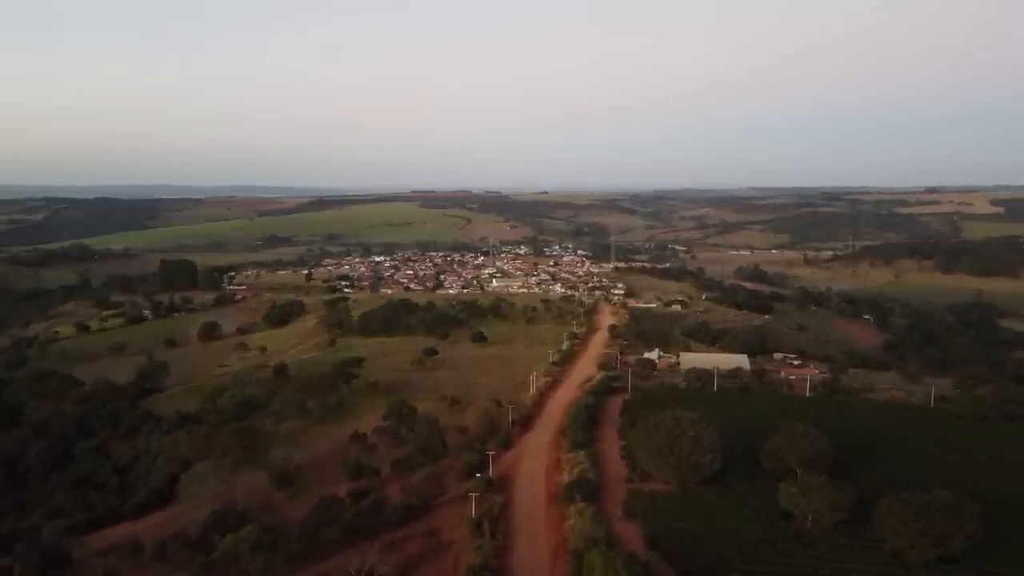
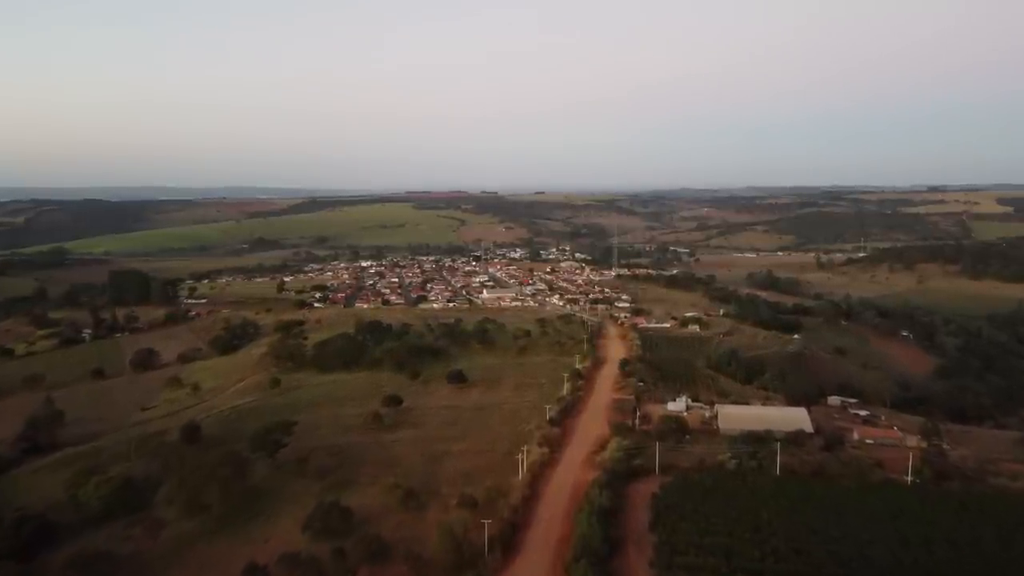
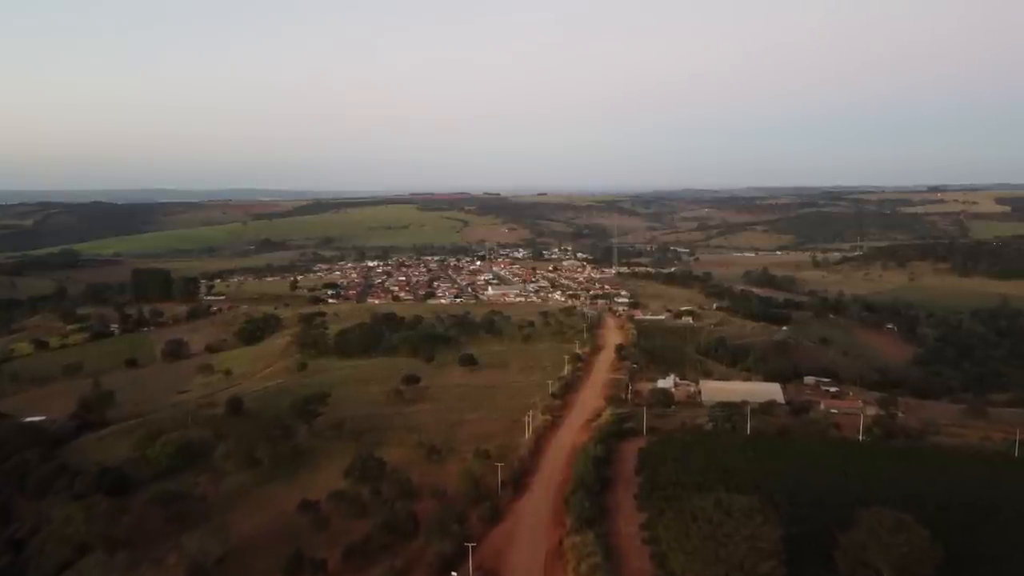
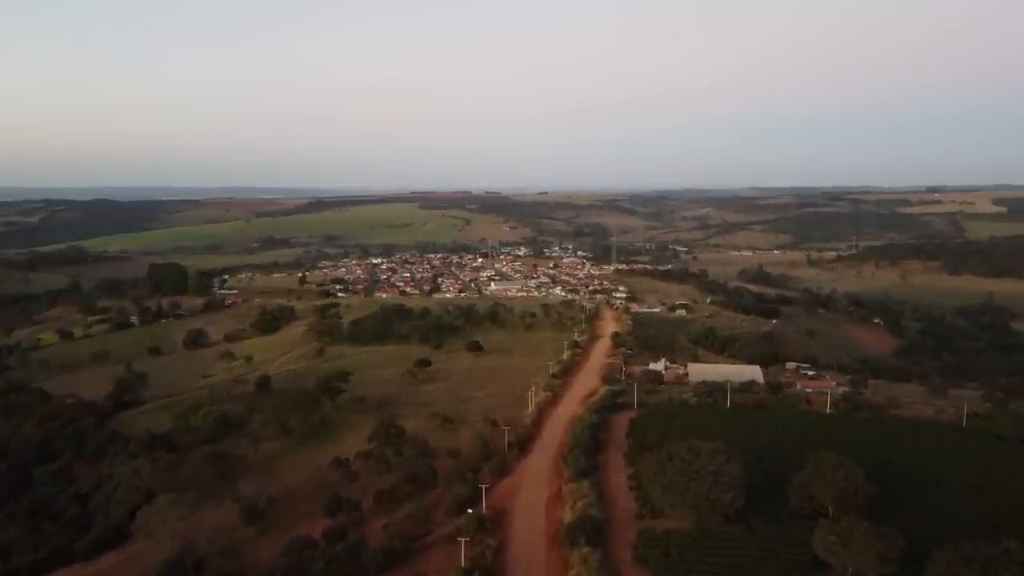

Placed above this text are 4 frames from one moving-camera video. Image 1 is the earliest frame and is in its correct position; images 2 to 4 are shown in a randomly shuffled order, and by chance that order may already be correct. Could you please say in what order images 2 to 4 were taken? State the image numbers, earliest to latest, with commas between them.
4, 3, 2
